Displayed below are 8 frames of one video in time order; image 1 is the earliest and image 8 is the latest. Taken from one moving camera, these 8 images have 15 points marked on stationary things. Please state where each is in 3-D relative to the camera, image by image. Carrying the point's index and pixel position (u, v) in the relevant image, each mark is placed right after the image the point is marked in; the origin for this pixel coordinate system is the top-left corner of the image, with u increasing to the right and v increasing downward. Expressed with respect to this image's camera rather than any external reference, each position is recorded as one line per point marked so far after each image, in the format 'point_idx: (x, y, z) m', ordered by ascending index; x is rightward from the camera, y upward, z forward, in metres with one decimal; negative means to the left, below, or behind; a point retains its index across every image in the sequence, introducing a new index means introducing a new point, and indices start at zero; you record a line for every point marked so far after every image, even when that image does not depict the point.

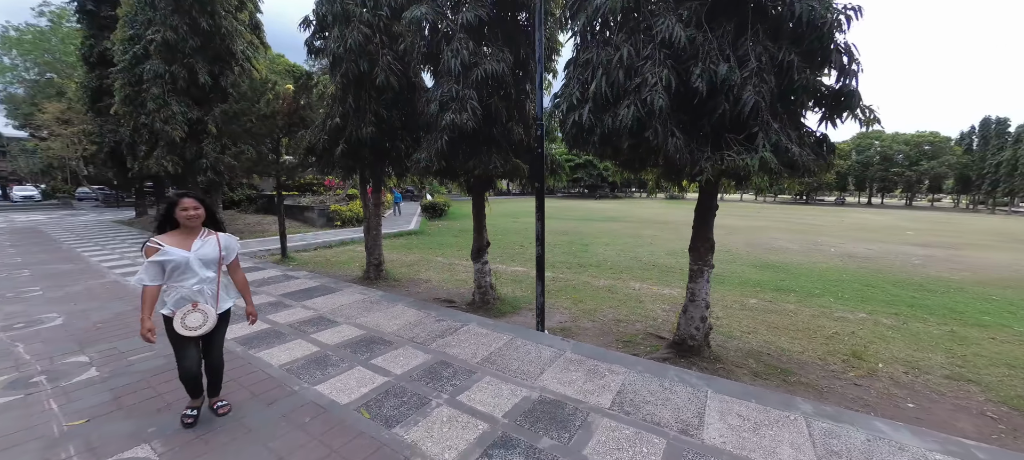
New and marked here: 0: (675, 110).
0: (+1.4, +1.1, +3.4) m
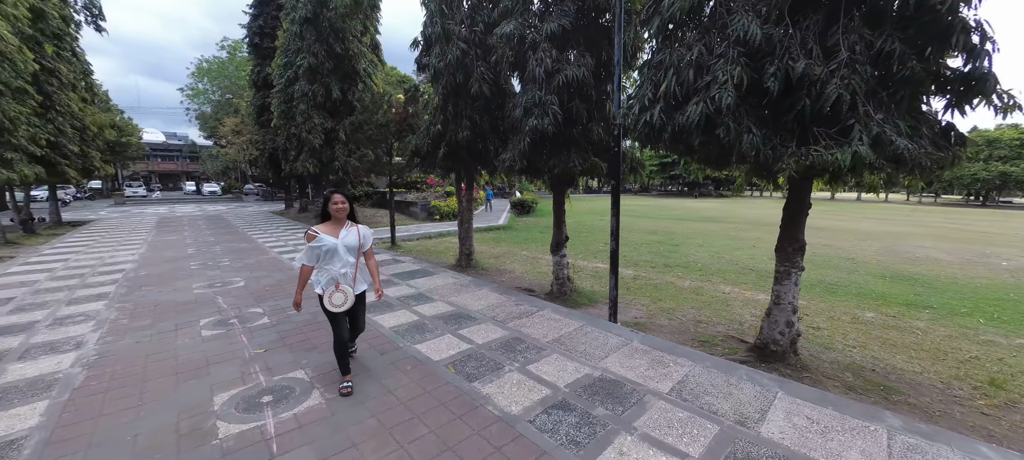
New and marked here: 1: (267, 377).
0: (+2.1, +1.1, +3.4) m
1: (-1.9, -1.2, +3.1) m
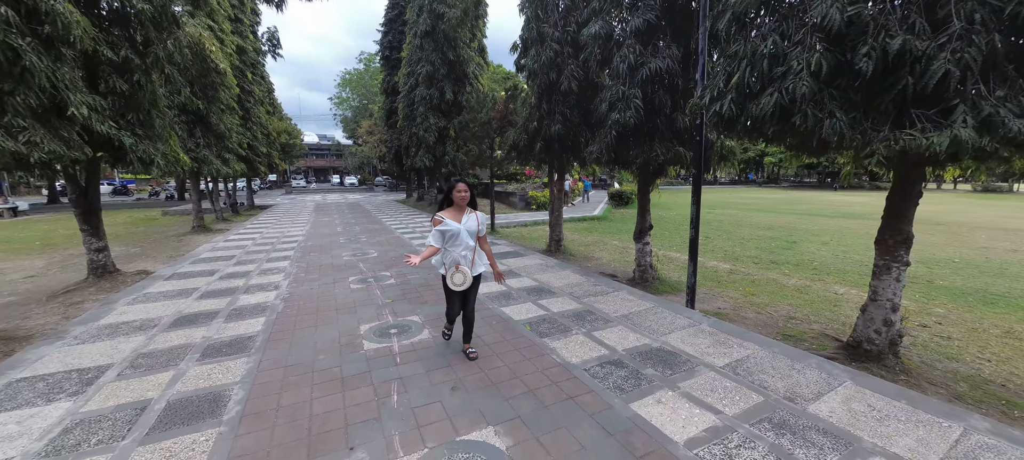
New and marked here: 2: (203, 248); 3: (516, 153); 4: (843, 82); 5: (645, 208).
0: (+2.8, +1.2, +3.3) m
1: (-1.2, -0.9, +4.1) m
2: (-7.4, -0.4, +9.1) m
3: (+0.1, +1.8, +8.9) m
4: (+2.9, +1.2, +3.3) m
5: (+2.0, +0.3, +5.8) m
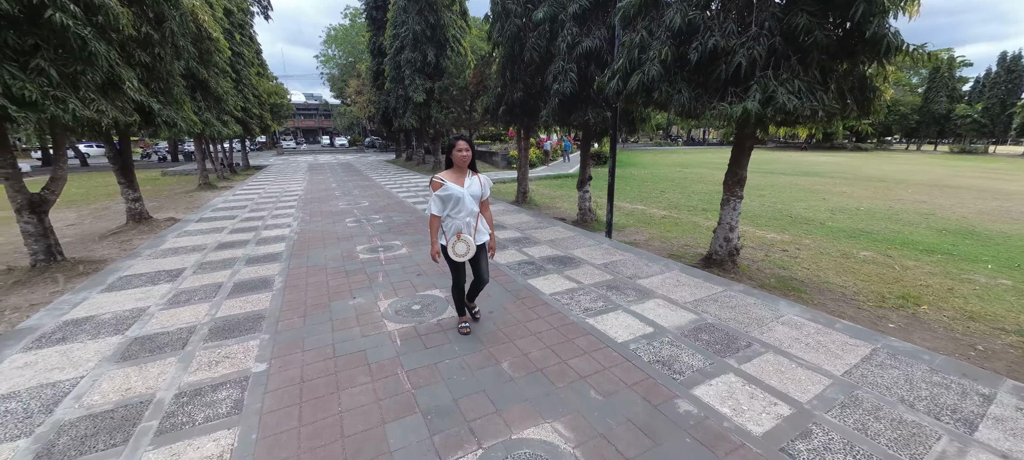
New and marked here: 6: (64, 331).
0: (+2.1, +1.9, +4.5) m
1: (-1.9, -0.2, +5.5) m
2: (-8.1, +0.8, +10.4) m
3: (-0.6, +3.0, +10.0) m
4: (+2.2, +1.9, +4.6) m
5: (+1.4, +1.3, +7.1) m
6: (-3.7, -0.8, +3.2) m
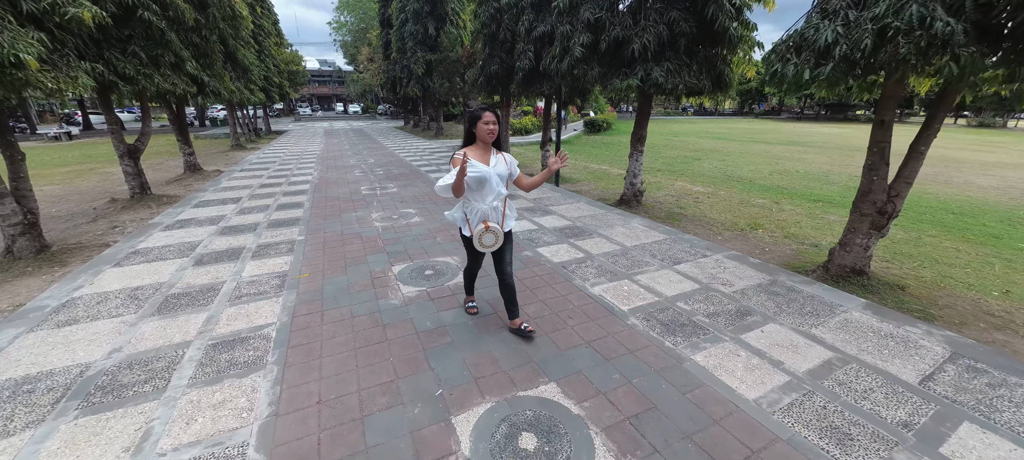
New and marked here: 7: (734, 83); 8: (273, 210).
0: (+1.4, +2.8, +6.1) m
1: (-2.6, +0.9, +7.3) m
2: (-8.6, +2.3, +12.4) m
3: (-1.1, +4.4, +11.6) m
4: (+1.6, +2.8, +6.1) m
5: (+0.8, +2.4, +8.7) m
6: (-4.5, +0.1, +5.2) m
7: (+3.7, +2.4, +6.2) m
8: (-3.6, +0.3, +5.7) m
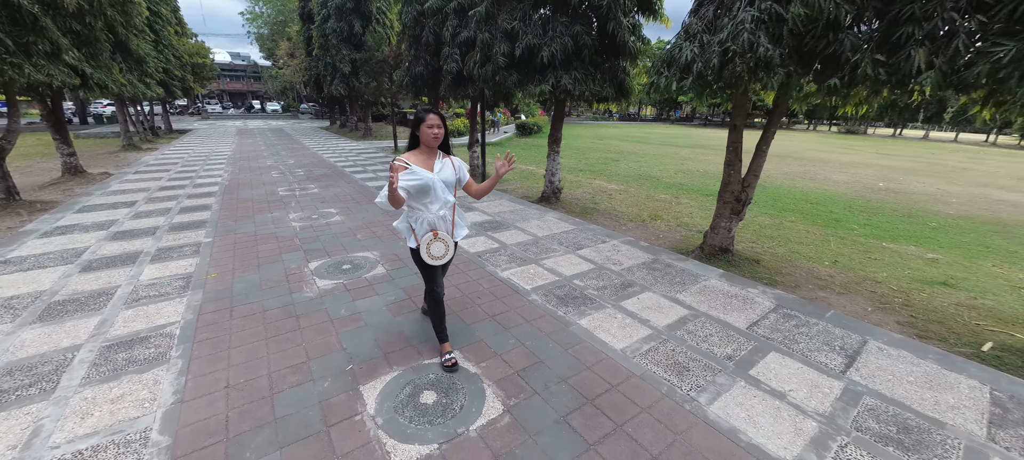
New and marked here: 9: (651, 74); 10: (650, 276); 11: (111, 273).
0: (+0.1, +2.9, +6.5) m
1: (-4.0, +0.8, +7.1) m
2: (-10.8, +2.0, +11.1) m
3: (-3.3, +4.3, +11.6) m
4: (+0.2, +2.9, +6.6) m
5: (-1.0, +2.4, +9.0) m
6: (-5.5, 0.0, +4.7) m
7: (+2.3, +2.6, +7.0) m
8: (-4.7, +0.2, +5.3) m
9: (+1.7, +1.9, +4.6) m
10: (+1.3, -0.5, +3.7) m
11: (-3.7, -0.4, +3.5) m
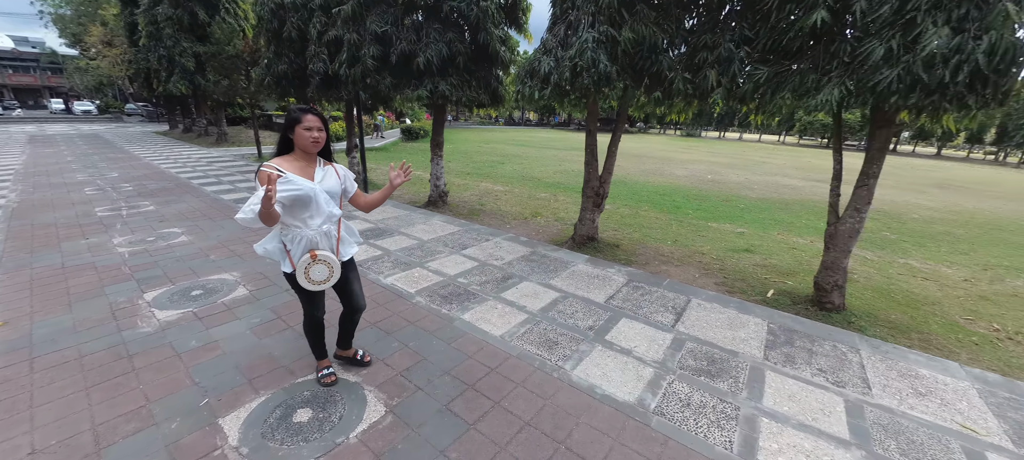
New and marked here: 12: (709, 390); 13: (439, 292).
0: (-2.1, +2.7, +6.4) m
1: (-6.0, +0.4, +5.9) m
2: (-13.7, +1.0, +7.9) m
3: (-6.8, +3.8, +10.3) m
4: (-2.0, +2.8, +6.5) m
5: (-3.7, +2.2, +8.5) m
6: (-6.7, -0.5, +3.1) m
7: (-0.1, +2.6, +7.5) m
8: (-6.2, -0.2, +3.9) m
9: (+0.1, +1.9, +5.0) m
10: (+0.2, -0.4, +4.0) m
11: (-4.6, -0.7, +2.5) m
12: (+1.2, -1.0, +2.3) m
13: (-0.6, -0.5, +3.4) m
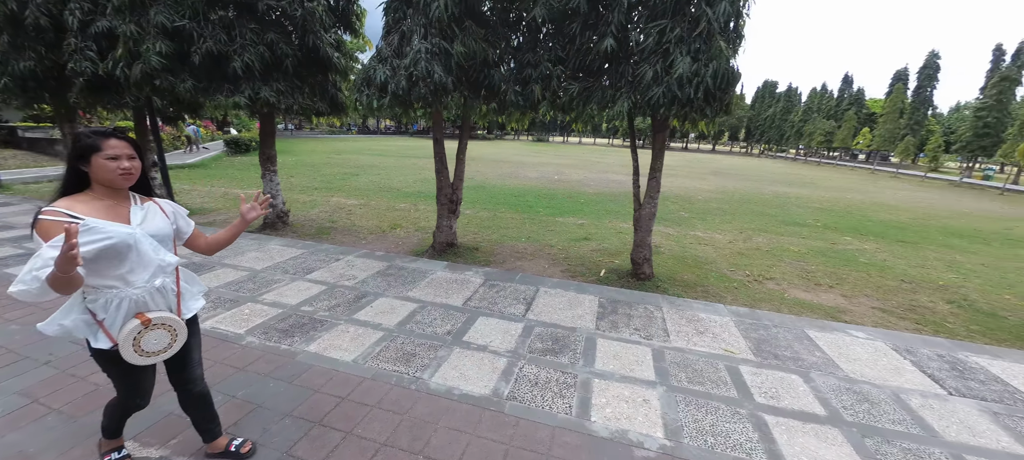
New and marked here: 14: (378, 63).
0: (-4.6, +2.3, +5.4) m
1: (-7.8, -0.5, +3.5) m
2: (-15.7, -0.8, +2.9) m
3: (-10.4, +2.7, +7.5) m
4: (-4.5, +2.3, +5.5) m
5: (-6.8, +1.4, +6.8) m
6: (-7.4, -1.3, +0.7) m
7: (-3.0, +2.3, +7.0) m
8: (-7.2, -1.0, +1.7) m
9: (-2.0, +1.7, +4.7) m
10: (-1.3, -0.5, +3.9) m
11: (-5.2, -1.3, +0.8) m
12: (+0.3, -0.9, +2.6) m
13: (-1.8, -0.7, +3.0) m
14: (-1.6, +2.0, +4.5) m
